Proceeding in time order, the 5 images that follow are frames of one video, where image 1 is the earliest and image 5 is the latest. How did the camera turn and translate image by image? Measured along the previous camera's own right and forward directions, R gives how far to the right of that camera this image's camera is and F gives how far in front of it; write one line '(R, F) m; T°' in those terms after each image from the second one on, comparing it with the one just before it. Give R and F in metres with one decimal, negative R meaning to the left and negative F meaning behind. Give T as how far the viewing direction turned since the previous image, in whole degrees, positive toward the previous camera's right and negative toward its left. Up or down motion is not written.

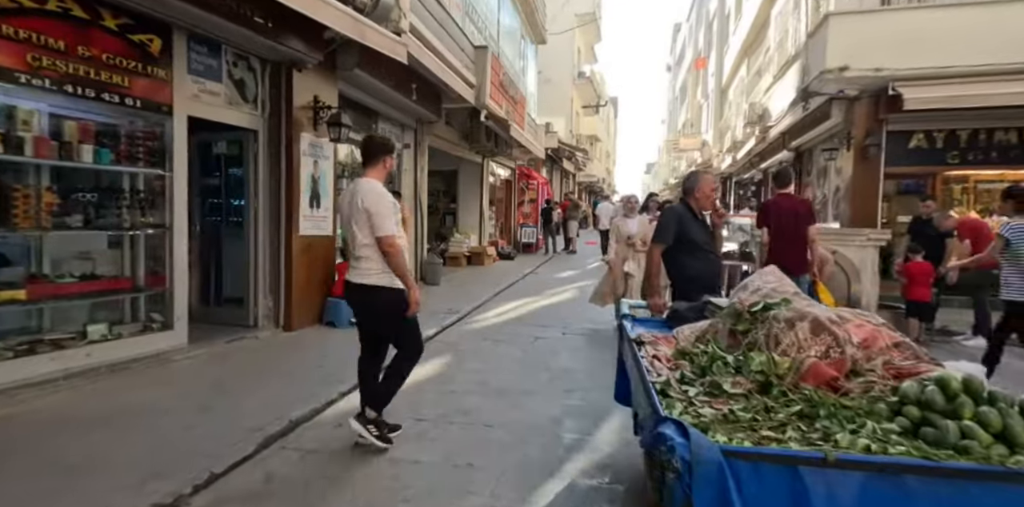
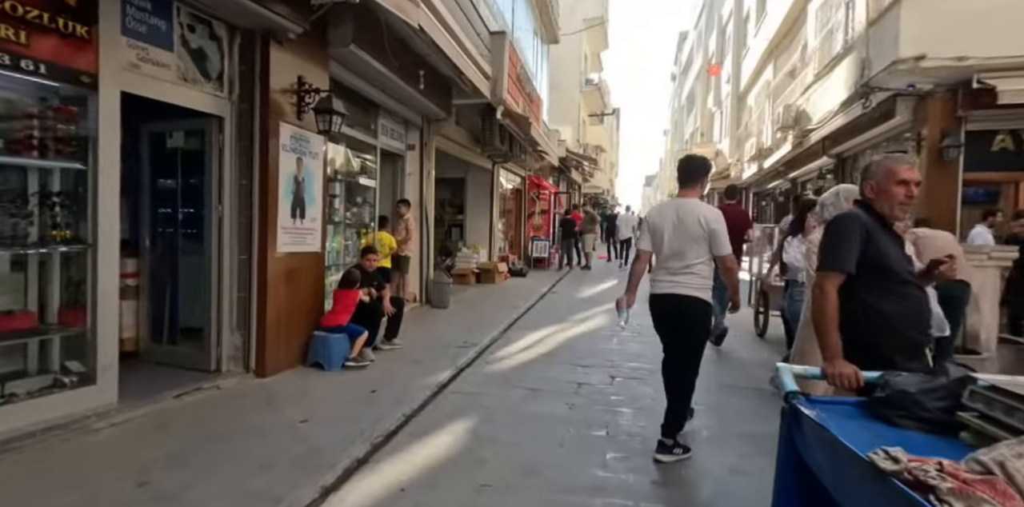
(-0.3, +1.5) m; 0°
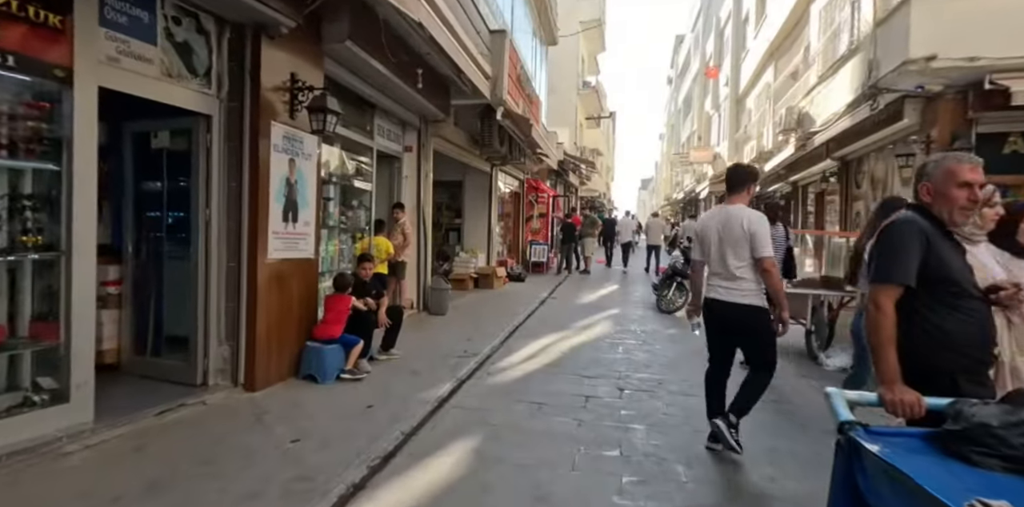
(-0.1, +0.3) m; 0°
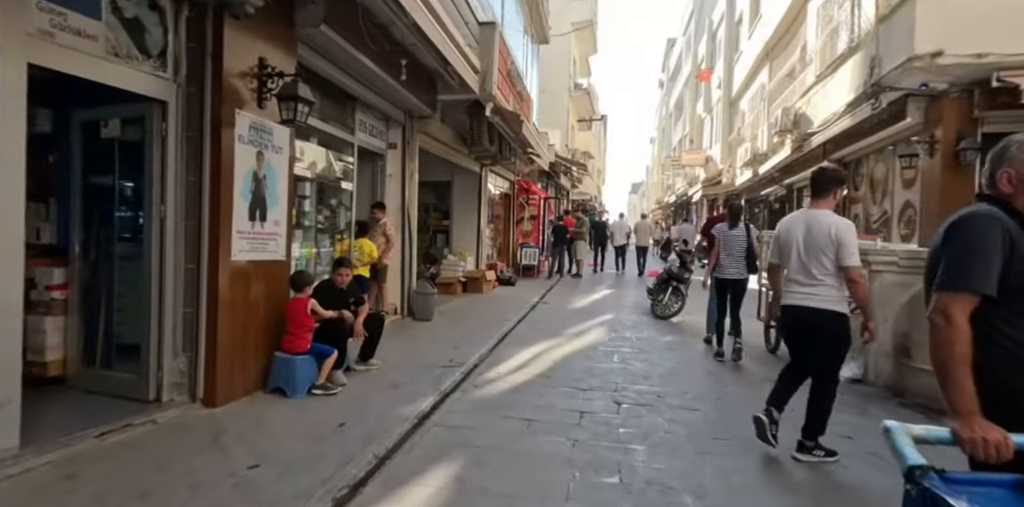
(0.0, +0.4) m; +1°
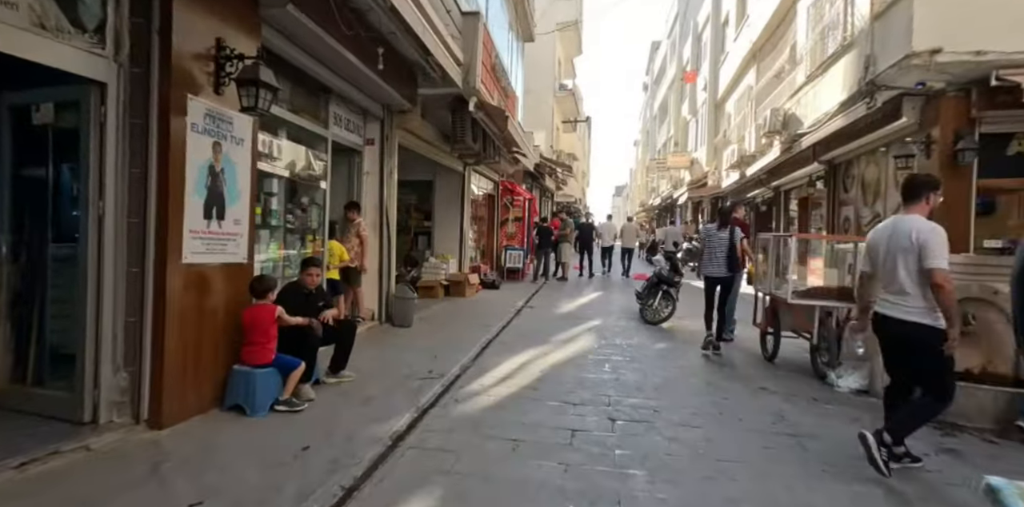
(0.0, +0.4) m; +1°
